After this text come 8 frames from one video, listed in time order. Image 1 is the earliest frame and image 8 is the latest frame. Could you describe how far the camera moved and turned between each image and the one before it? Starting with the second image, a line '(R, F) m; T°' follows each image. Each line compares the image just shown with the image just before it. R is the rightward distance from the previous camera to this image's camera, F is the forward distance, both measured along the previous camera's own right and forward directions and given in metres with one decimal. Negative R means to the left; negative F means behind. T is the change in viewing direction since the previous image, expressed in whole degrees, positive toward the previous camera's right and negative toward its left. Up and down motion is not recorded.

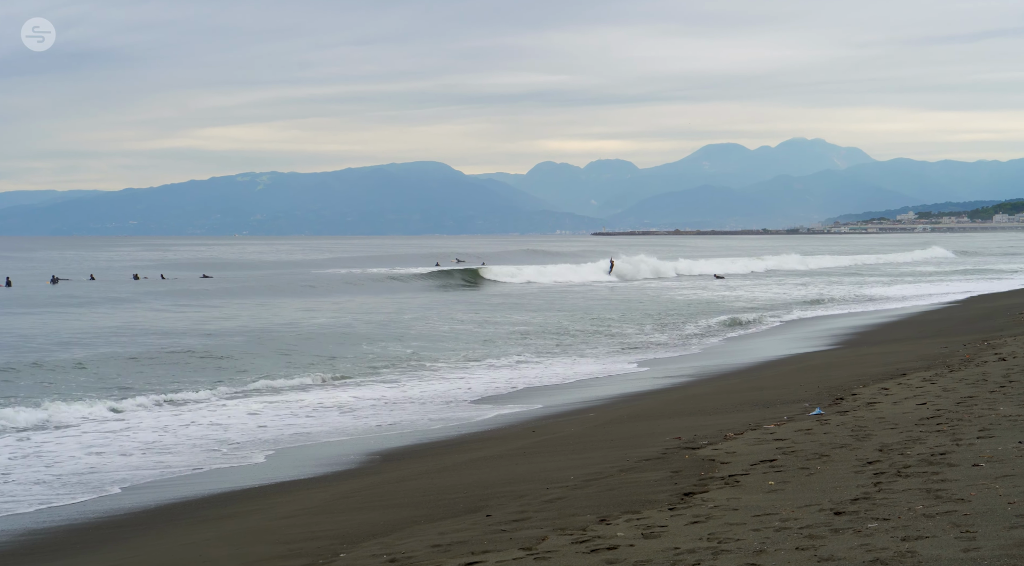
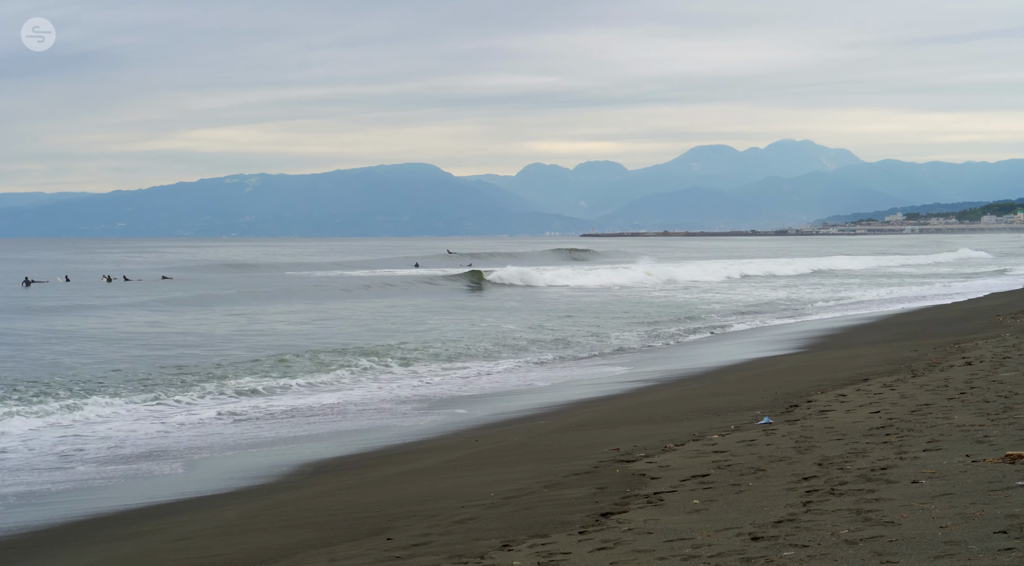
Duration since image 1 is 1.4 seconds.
(+0.5, +0.6) m; +1°
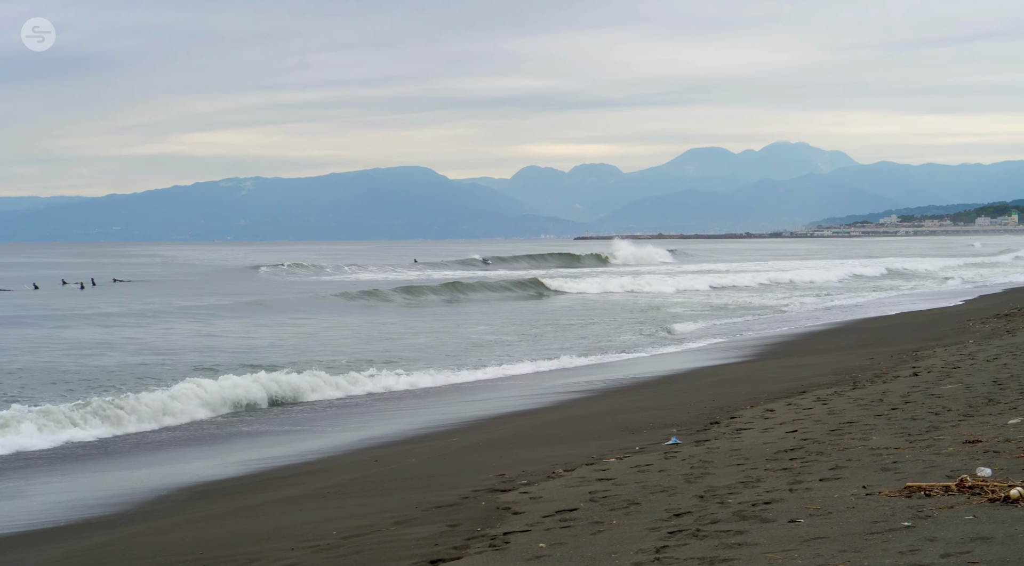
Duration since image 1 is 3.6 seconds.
(+0.9, +0.9) m; 0°
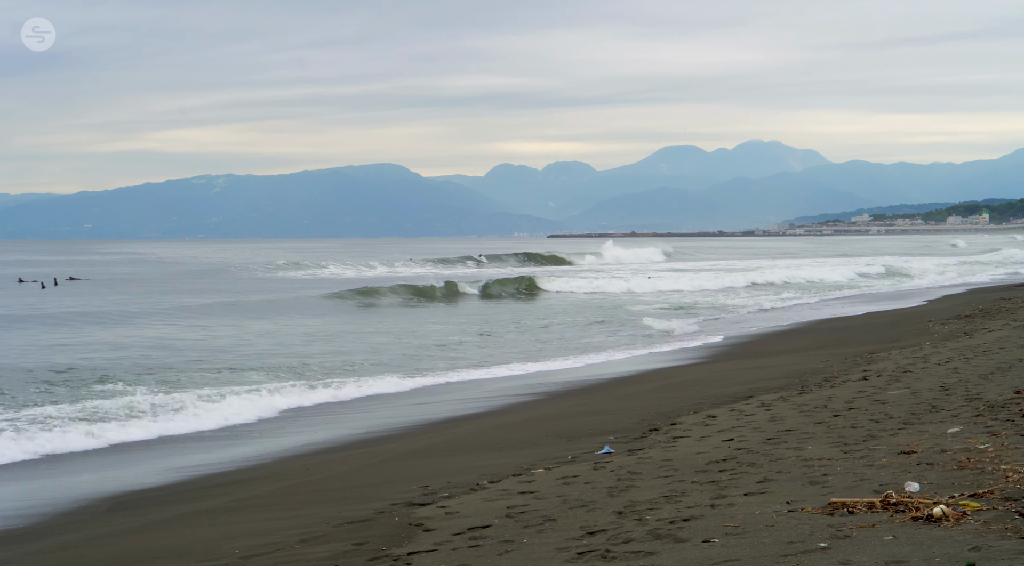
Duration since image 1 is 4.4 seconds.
(+0.4, +0.3) m; +1°
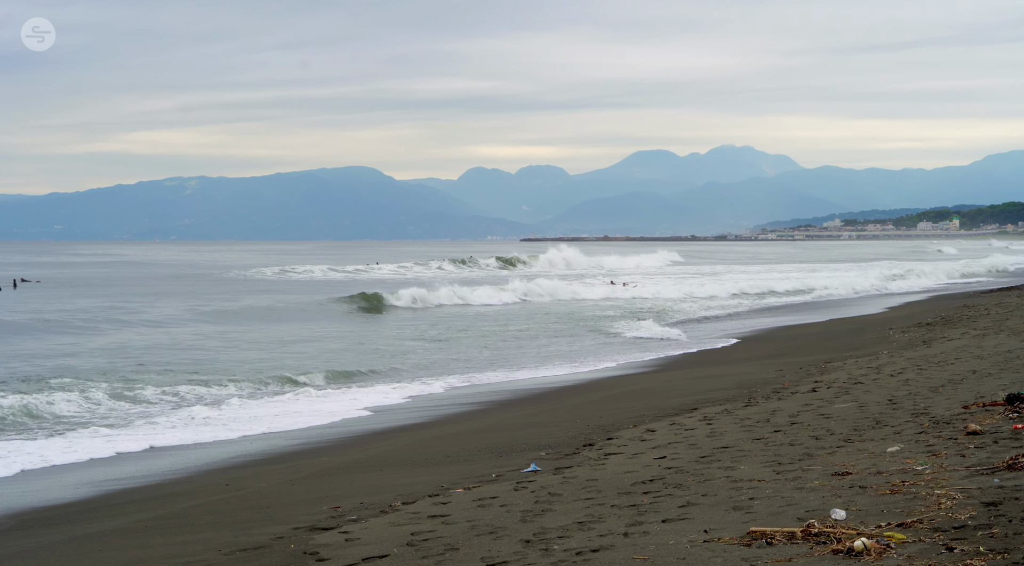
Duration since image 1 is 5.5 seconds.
(+0.4, +0.5) m; +1°
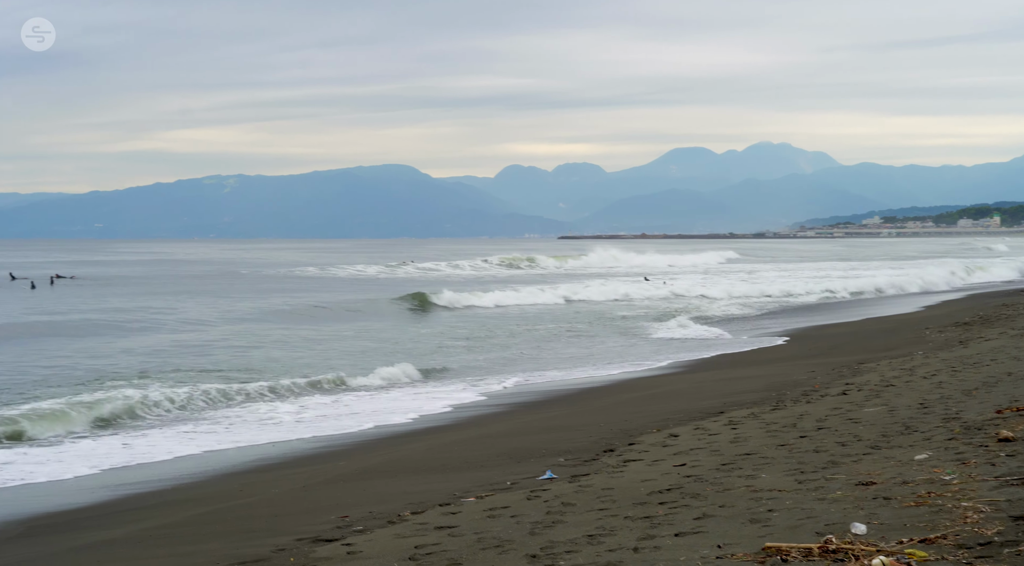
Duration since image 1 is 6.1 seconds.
(+0.2, +0.3) m; -2°
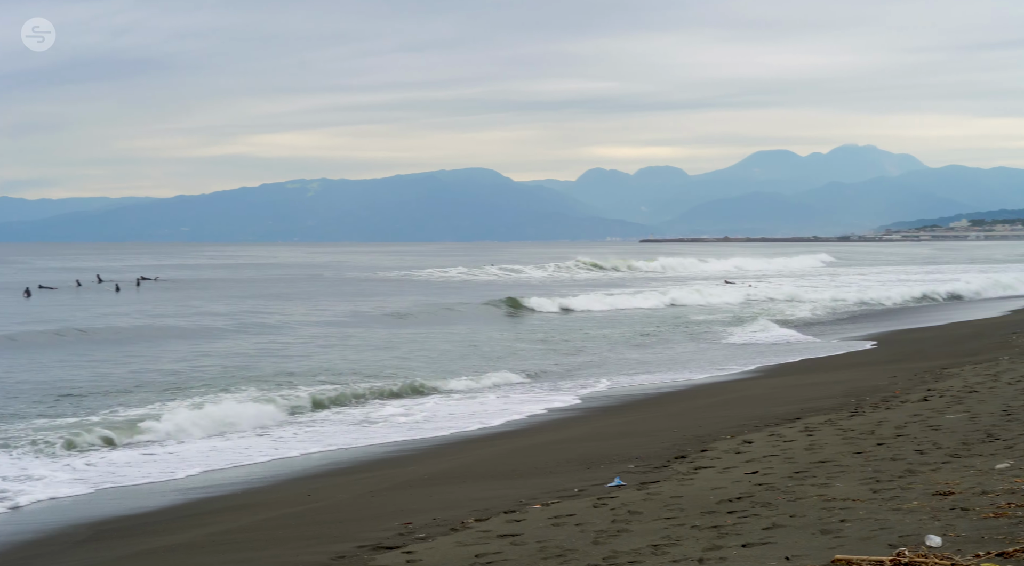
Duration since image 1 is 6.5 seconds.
(+0.1, +0.1) m; -4°
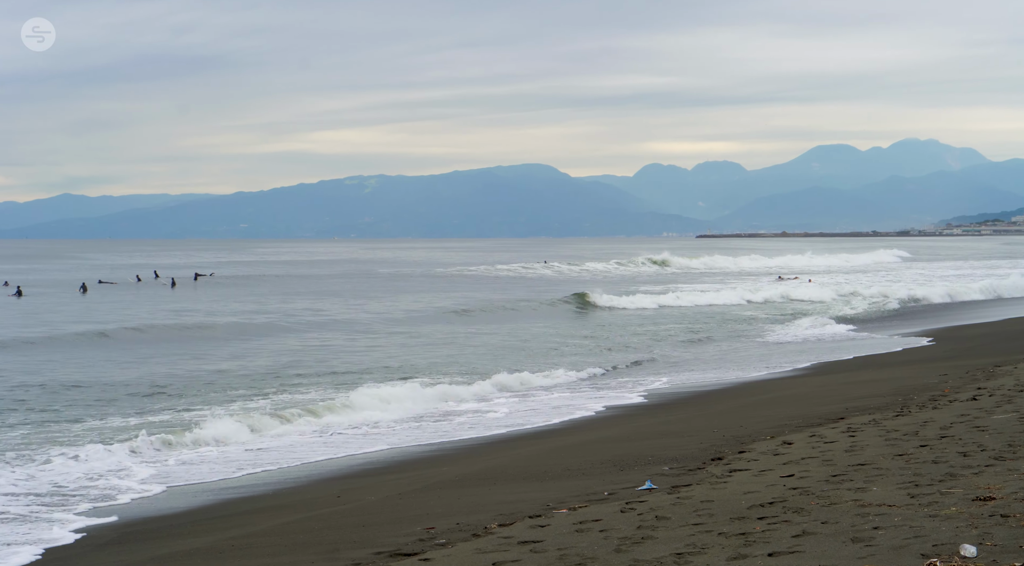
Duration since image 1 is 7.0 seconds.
(+0.2, +0.2) m; -2°
